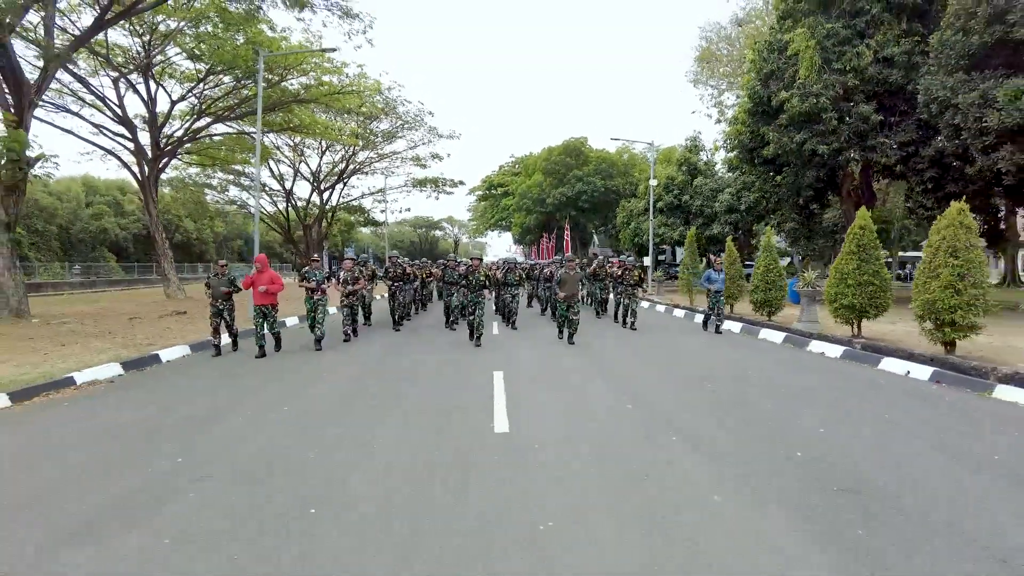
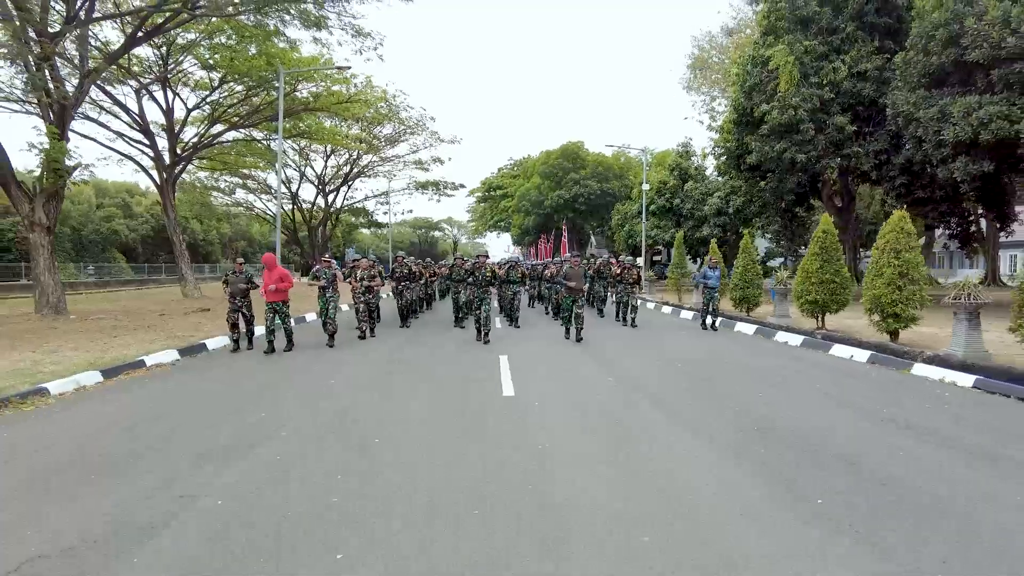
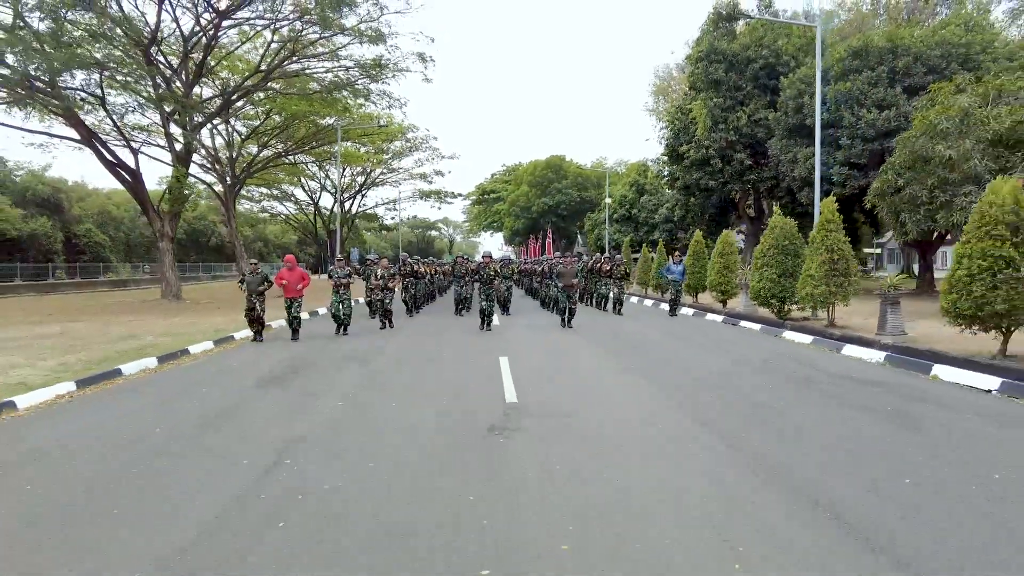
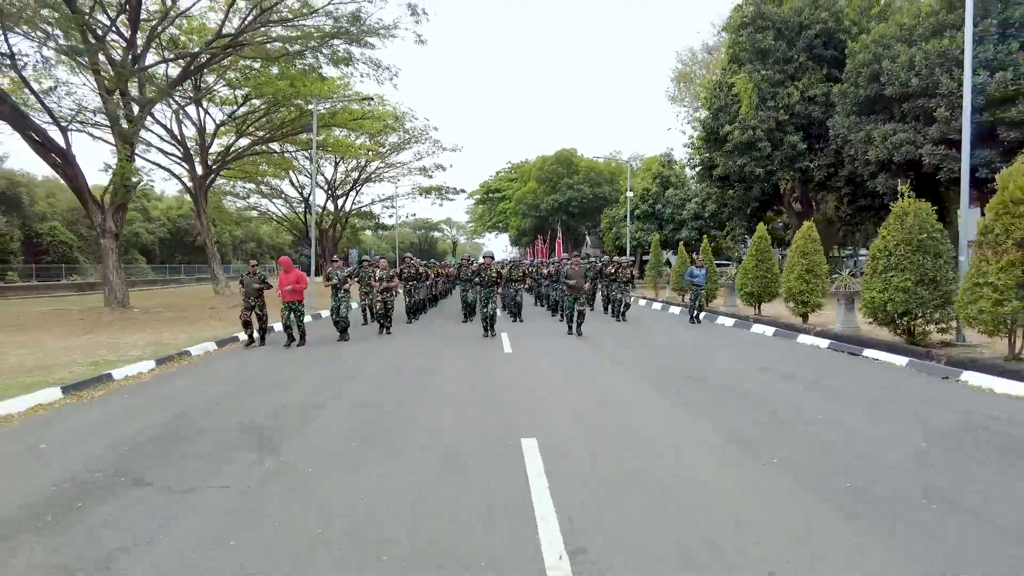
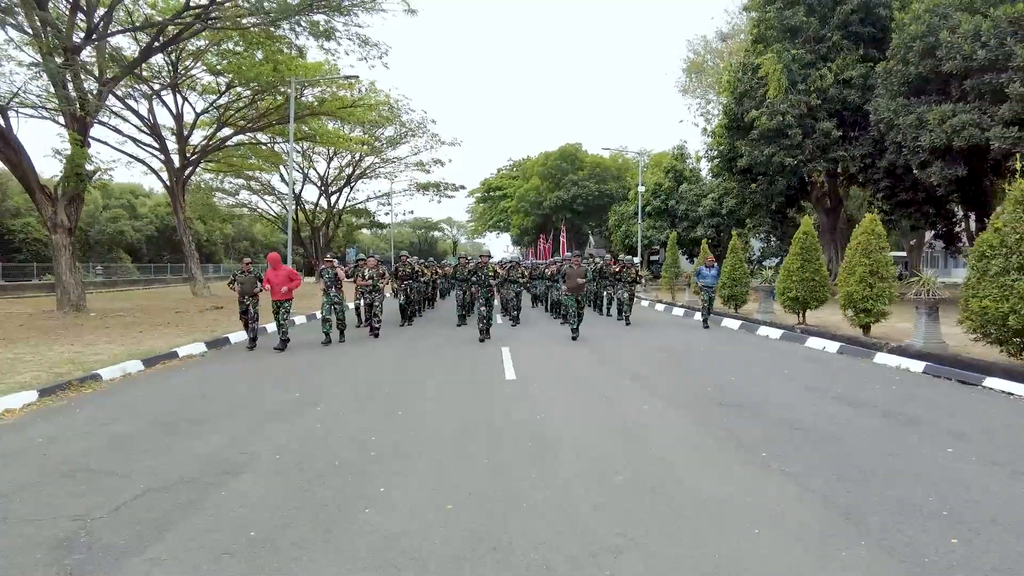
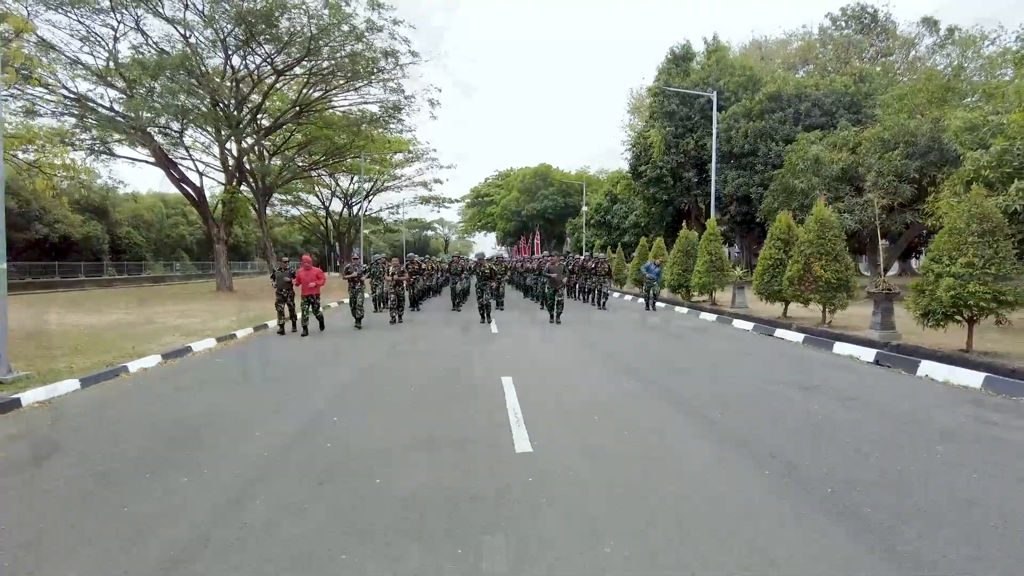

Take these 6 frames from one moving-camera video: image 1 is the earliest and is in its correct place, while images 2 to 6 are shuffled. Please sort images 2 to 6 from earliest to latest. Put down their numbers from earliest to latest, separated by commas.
2, 5, 4, 3, 6
